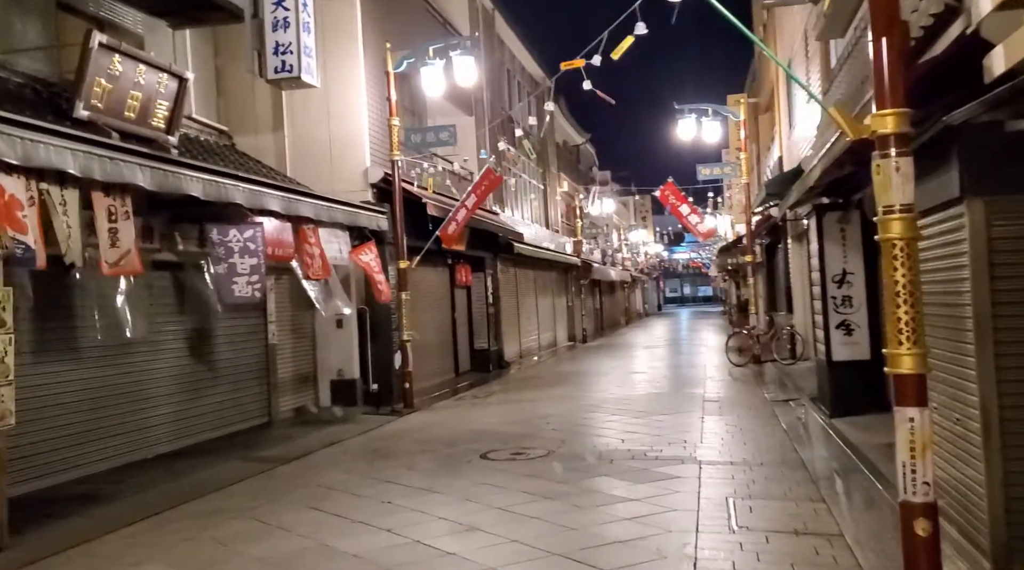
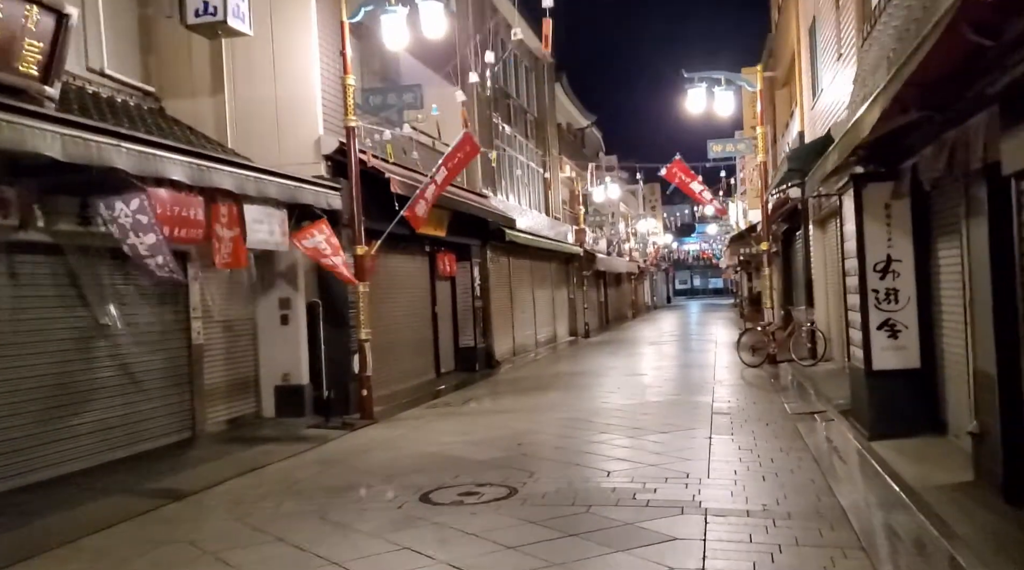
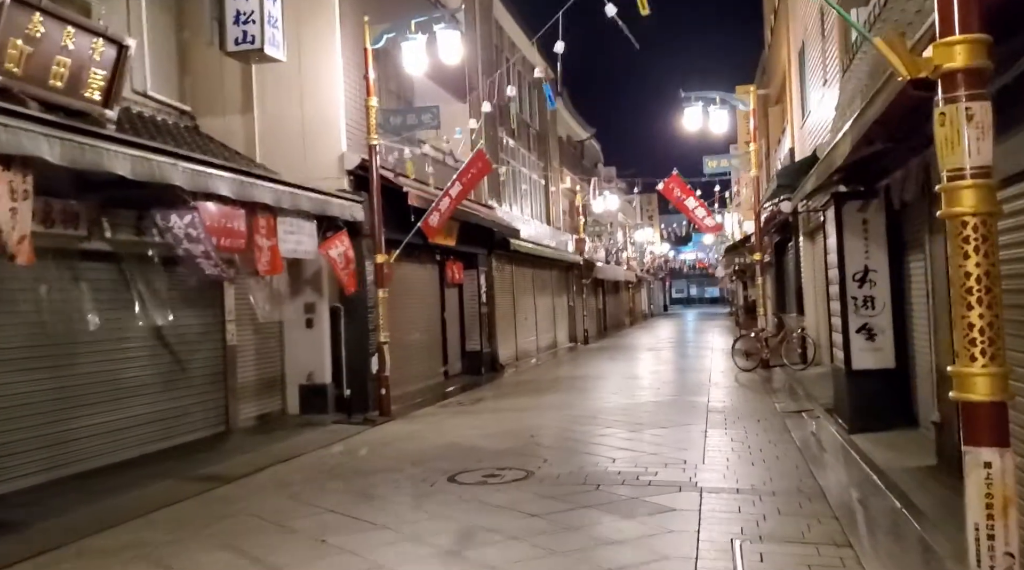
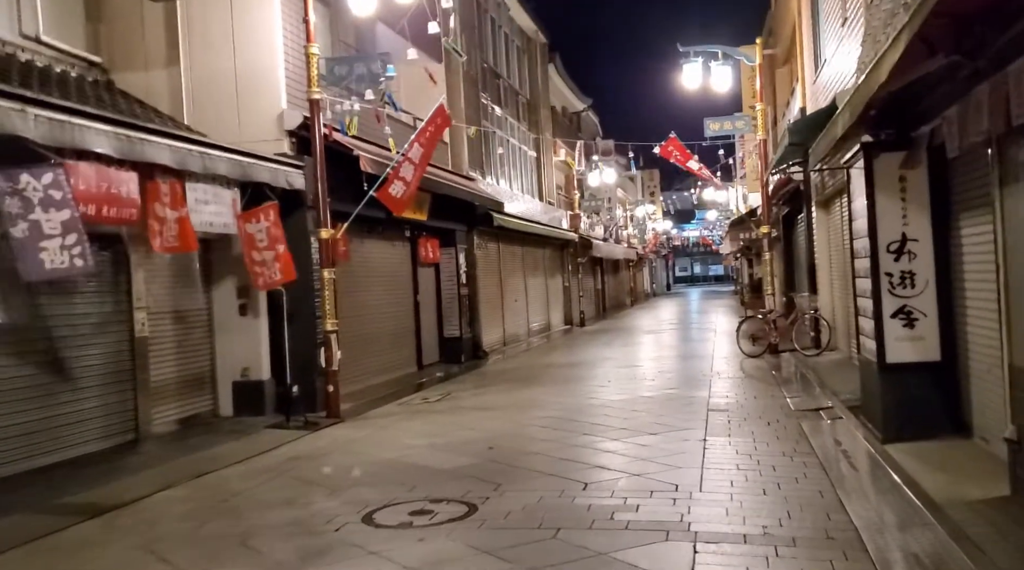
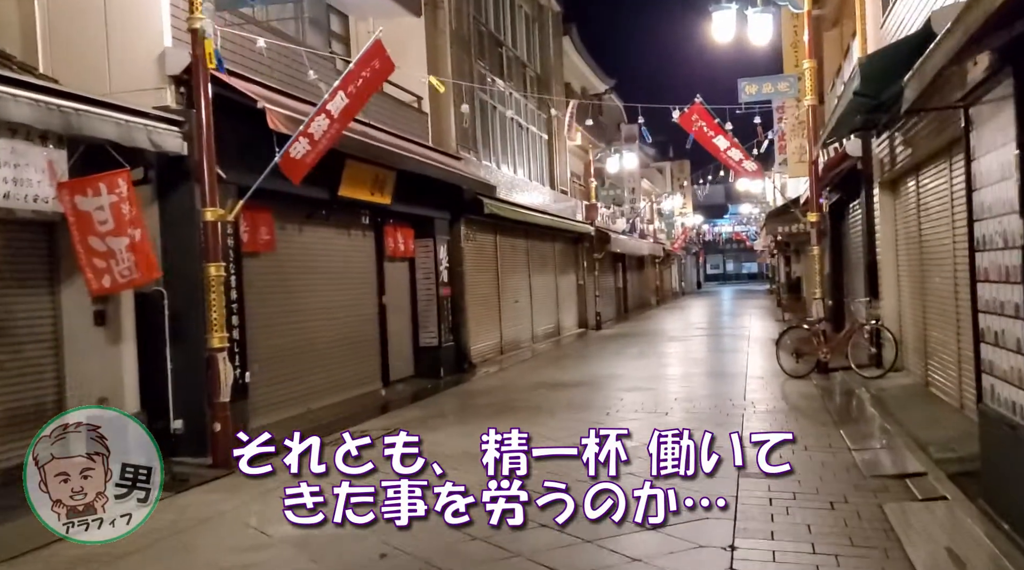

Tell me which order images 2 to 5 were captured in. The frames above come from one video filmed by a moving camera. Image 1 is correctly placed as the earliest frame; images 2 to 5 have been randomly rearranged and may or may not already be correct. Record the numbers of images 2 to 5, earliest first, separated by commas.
3, 2, 4, 5
